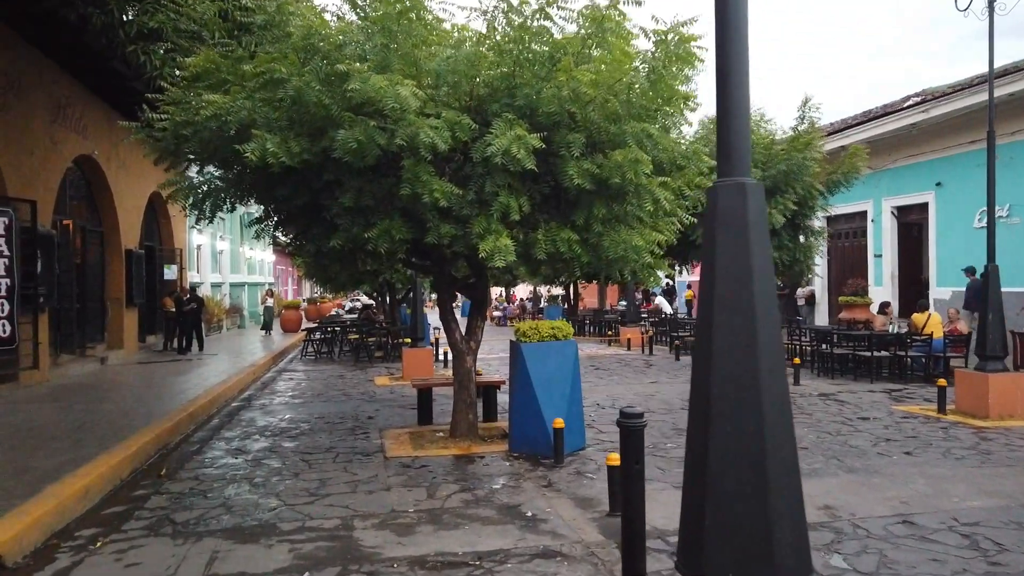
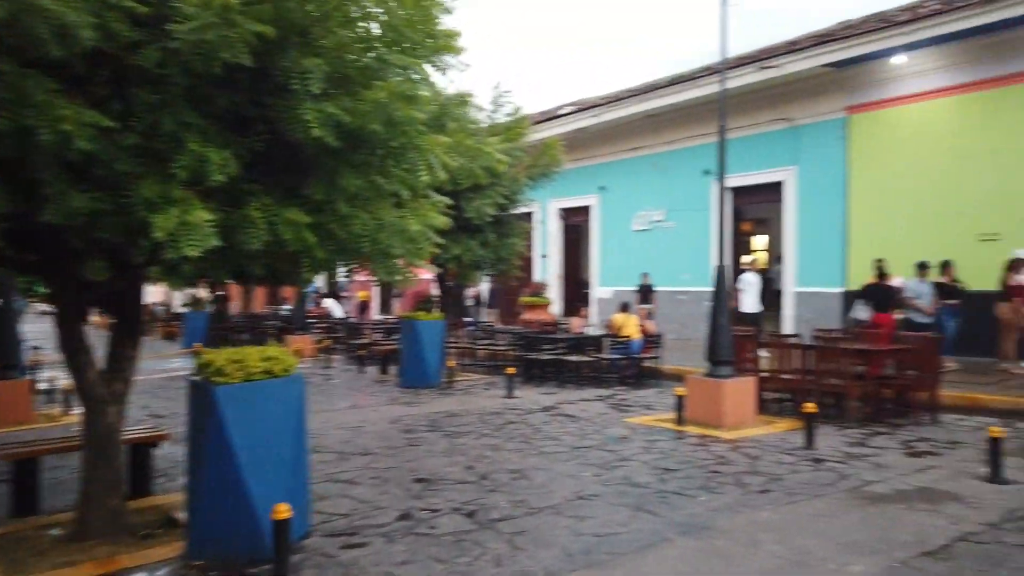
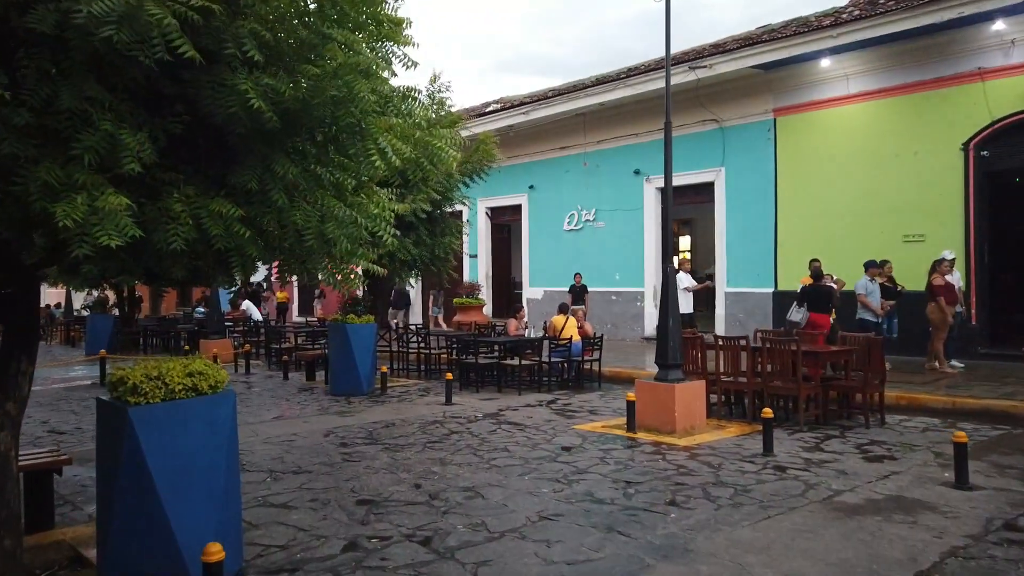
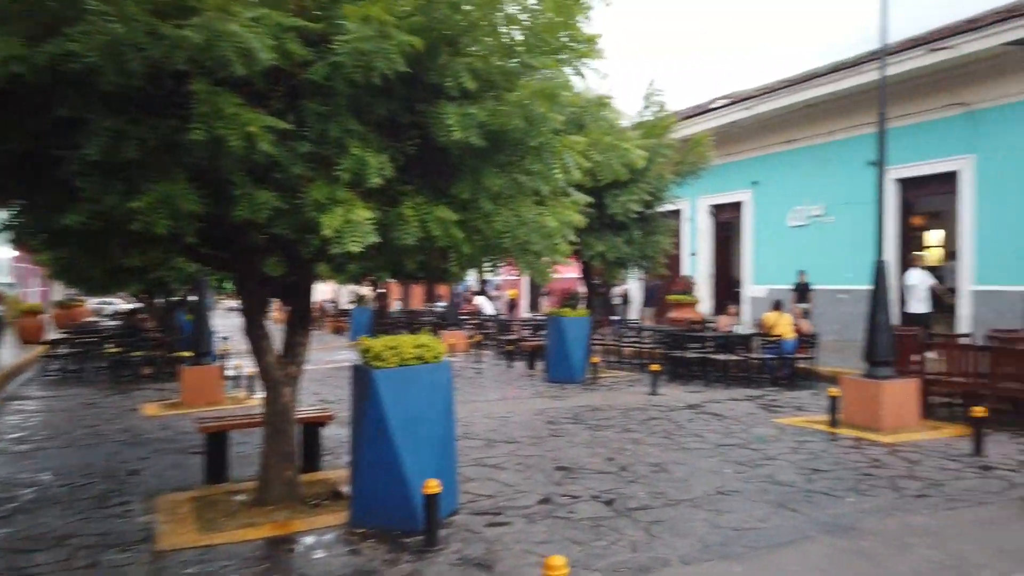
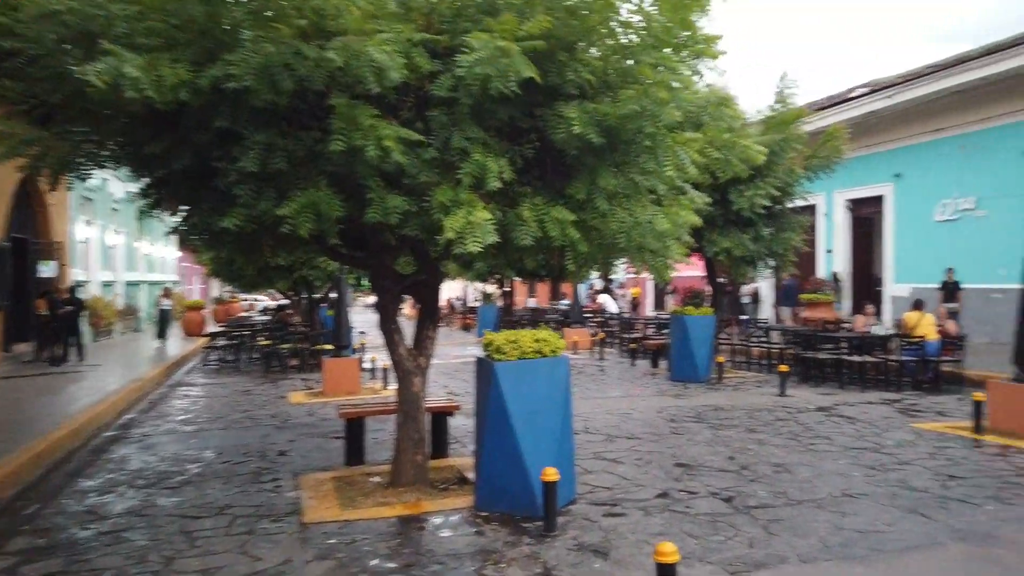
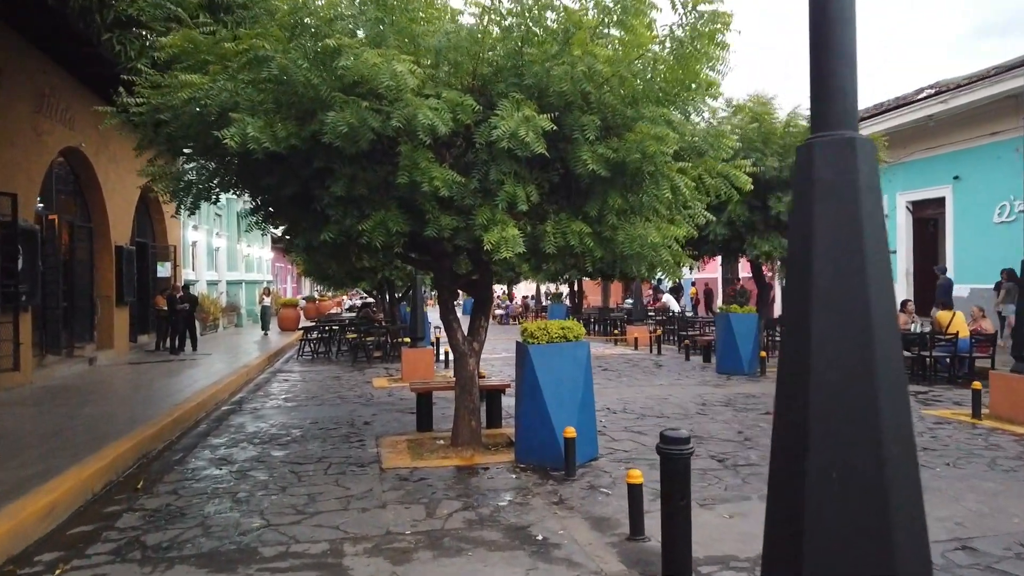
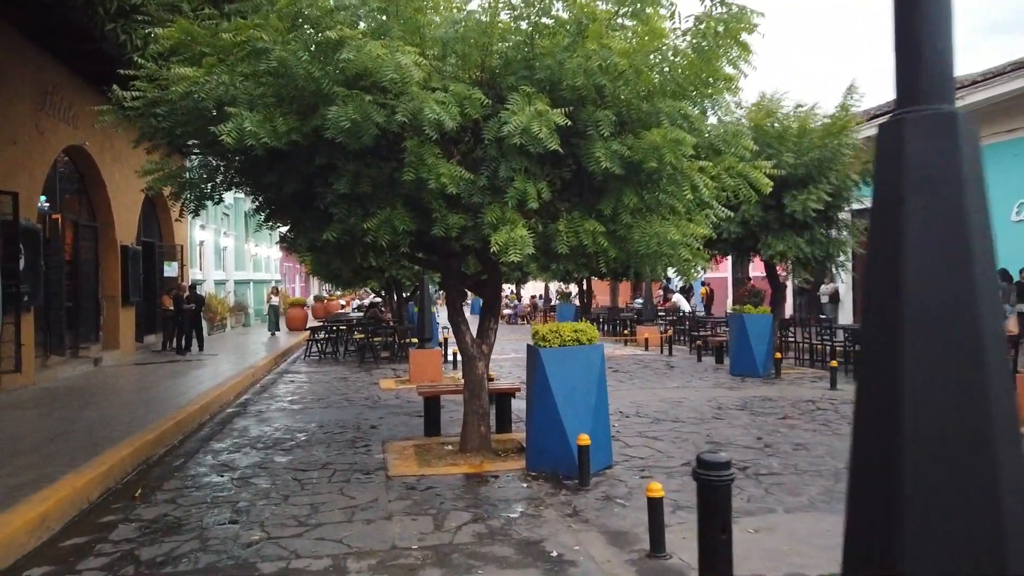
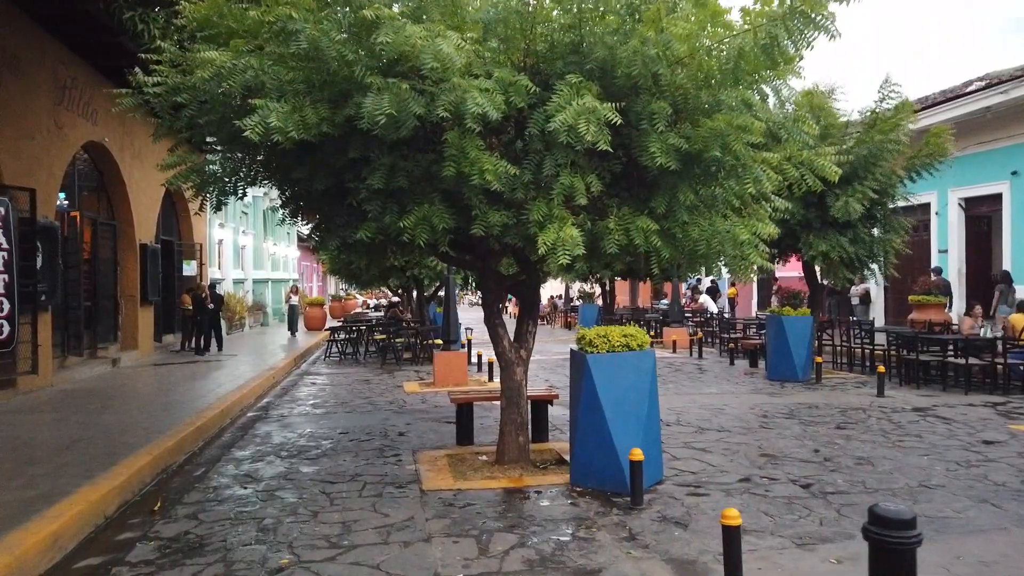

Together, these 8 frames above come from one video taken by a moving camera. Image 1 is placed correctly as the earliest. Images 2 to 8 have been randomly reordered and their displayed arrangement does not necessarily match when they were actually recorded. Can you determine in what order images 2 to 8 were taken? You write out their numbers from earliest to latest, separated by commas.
6, 7, 8, 5, 4, 2, 3
